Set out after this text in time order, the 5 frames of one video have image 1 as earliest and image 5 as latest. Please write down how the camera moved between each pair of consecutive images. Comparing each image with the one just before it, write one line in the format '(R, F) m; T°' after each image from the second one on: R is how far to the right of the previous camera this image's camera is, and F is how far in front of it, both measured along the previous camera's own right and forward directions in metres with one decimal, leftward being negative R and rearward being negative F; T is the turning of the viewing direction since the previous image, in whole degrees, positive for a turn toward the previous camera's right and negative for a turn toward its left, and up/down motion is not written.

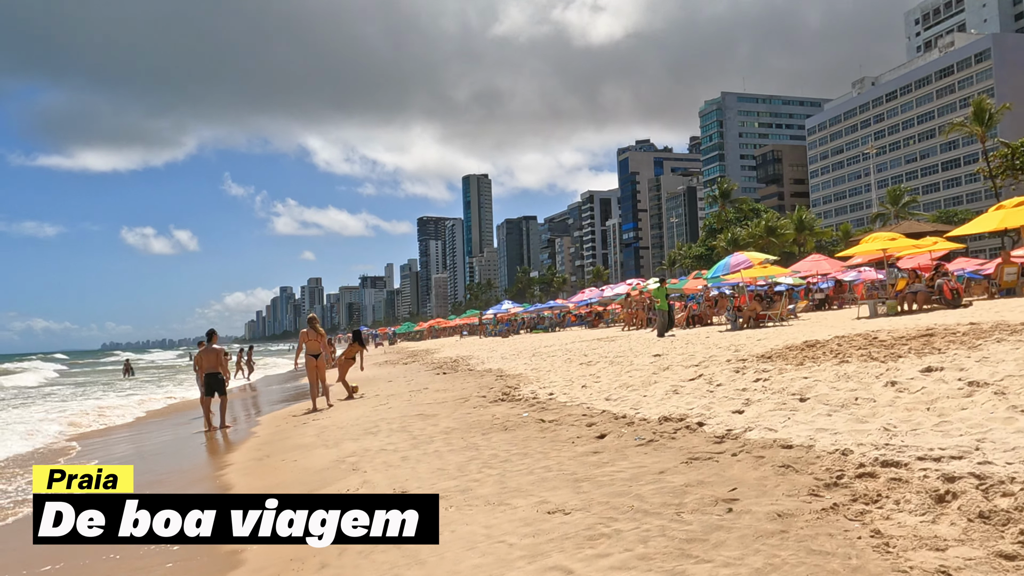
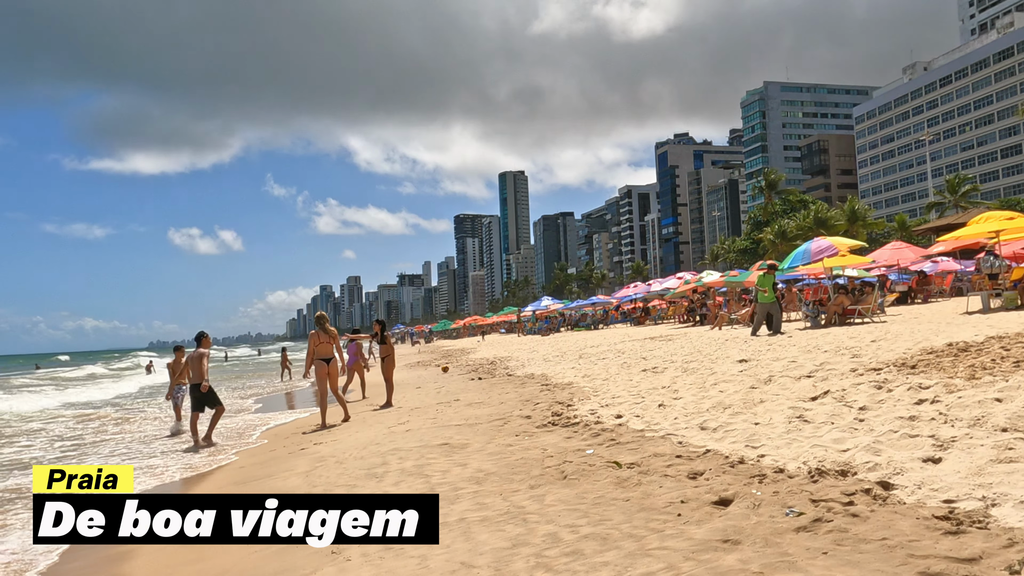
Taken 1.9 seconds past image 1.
(-0.2, +2.1) m; -4°
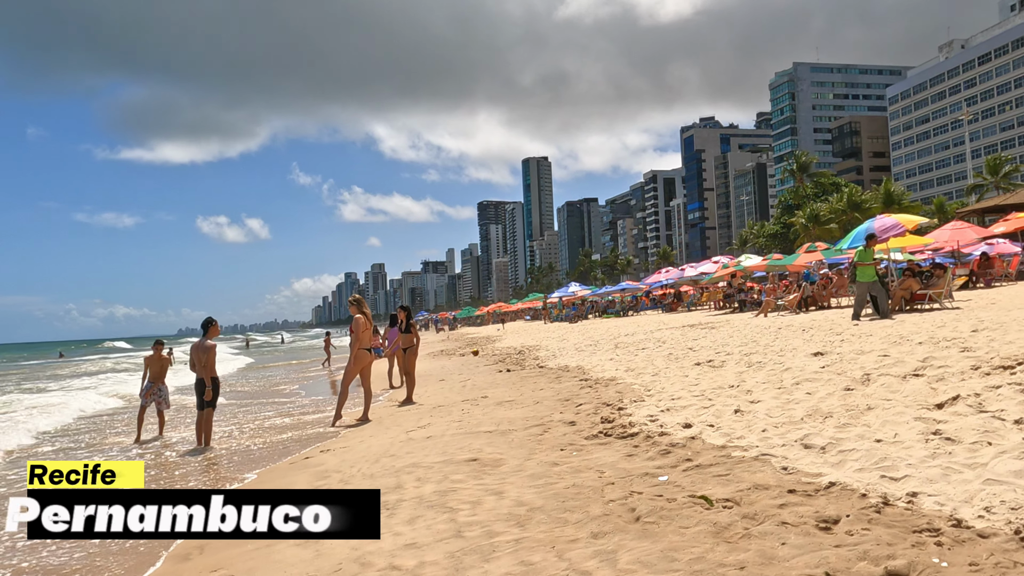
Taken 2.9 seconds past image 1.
(-0.2, +1.2) m; -2°
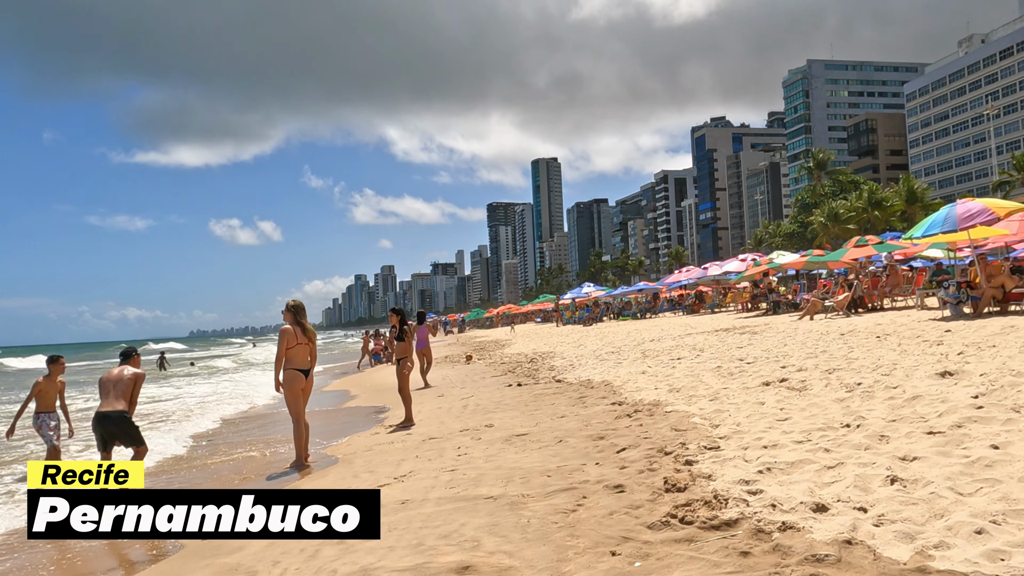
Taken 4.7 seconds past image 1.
(0.0, +2.1) m; -1°
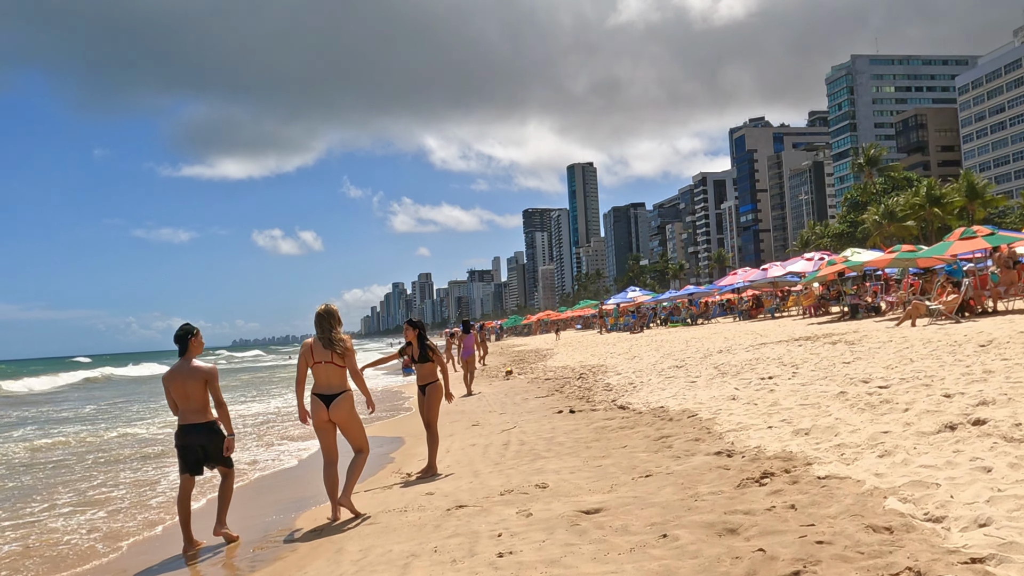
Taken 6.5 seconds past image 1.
(-0.2, +2.1) m; -3°
